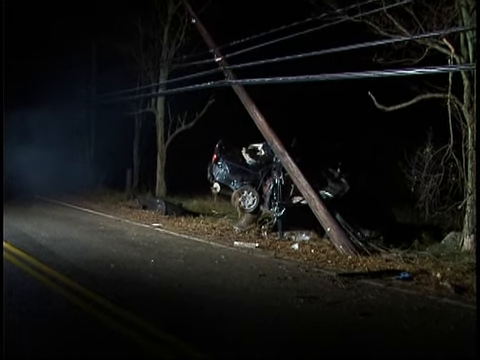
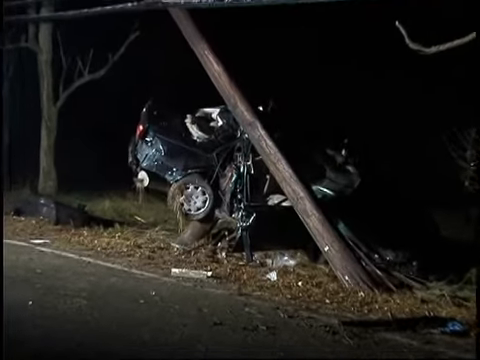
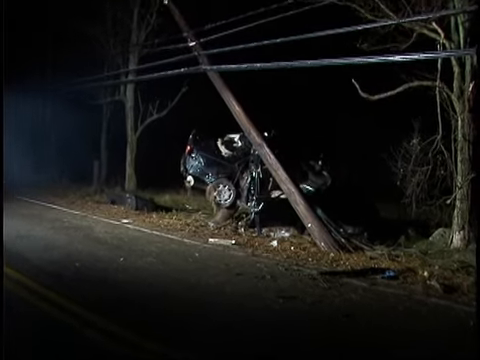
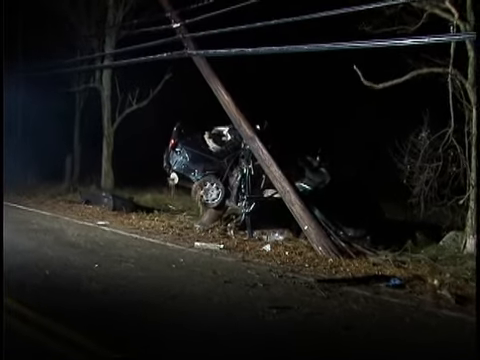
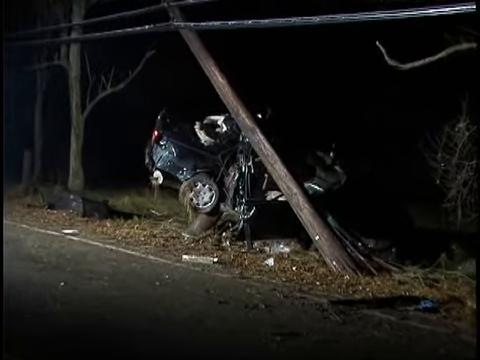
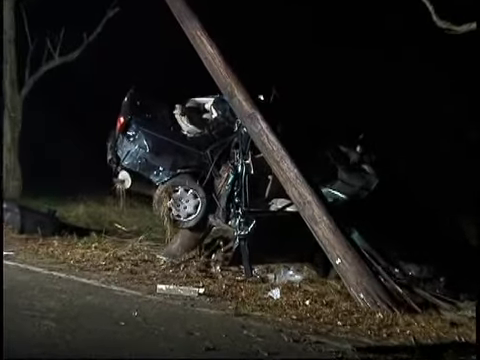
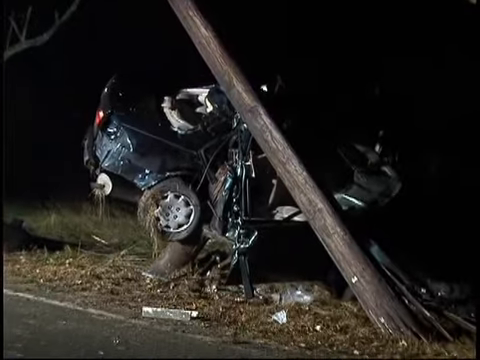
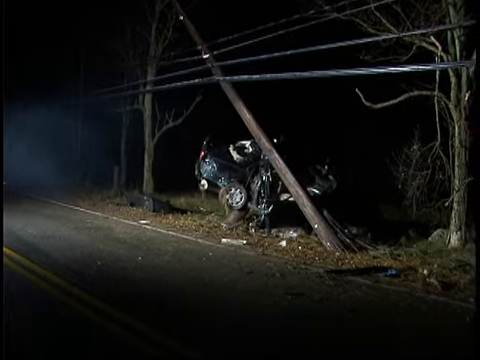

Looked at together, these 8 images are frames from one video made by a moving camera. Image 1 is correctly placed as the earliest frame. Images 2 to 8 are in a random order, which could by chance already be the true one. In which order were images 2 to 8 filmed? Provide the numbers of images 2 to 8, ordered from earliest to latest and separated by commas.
8, 3, 4, 5, 2, 6, 7
